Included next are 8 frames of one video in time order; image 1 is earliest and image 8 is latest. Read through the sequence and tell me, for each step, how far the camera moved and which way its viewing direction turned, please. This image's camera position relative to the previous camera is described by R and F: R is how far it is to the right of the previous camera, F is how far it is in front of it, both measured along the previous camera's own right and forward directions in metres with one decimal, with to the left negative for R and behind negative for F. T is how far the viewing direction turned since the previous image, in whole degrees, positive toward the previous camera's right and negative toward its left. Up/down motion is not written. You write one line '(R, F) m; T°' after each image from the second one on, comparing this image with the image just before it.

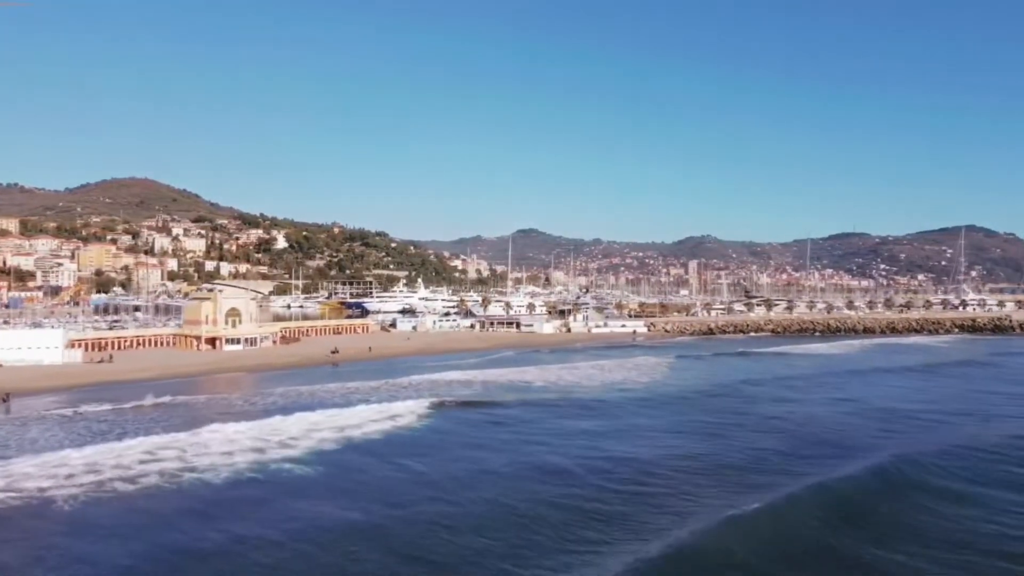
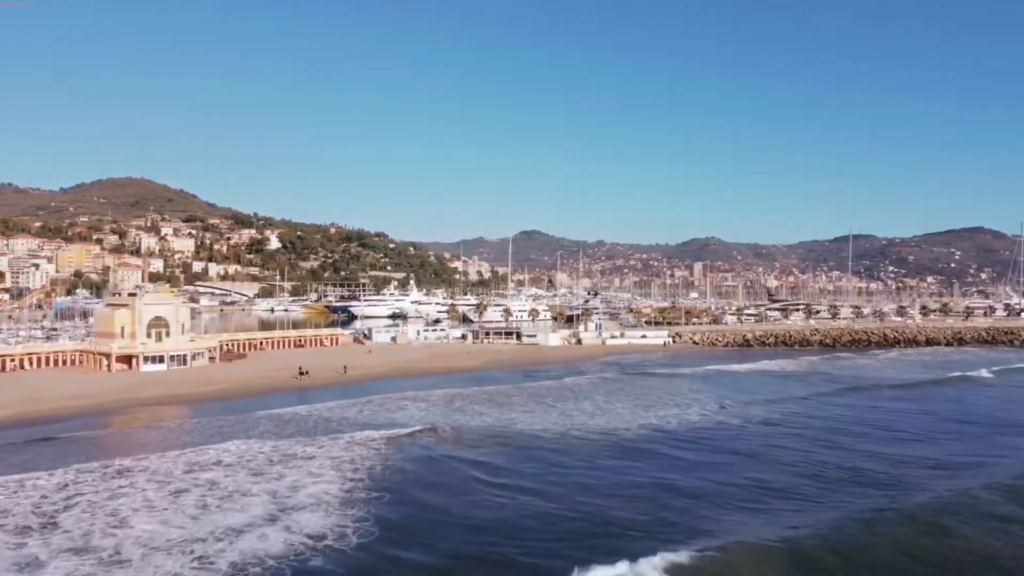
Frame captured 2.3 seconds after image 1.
(+0.2, +9.8) m; 0°
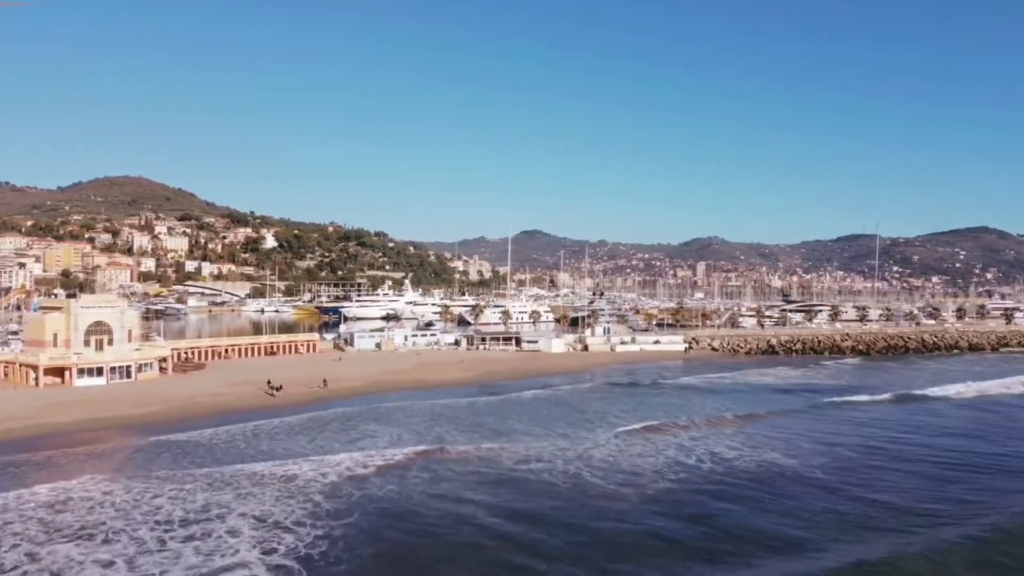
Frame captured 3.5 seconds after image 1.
(+0.2, +5.2) m; 0°
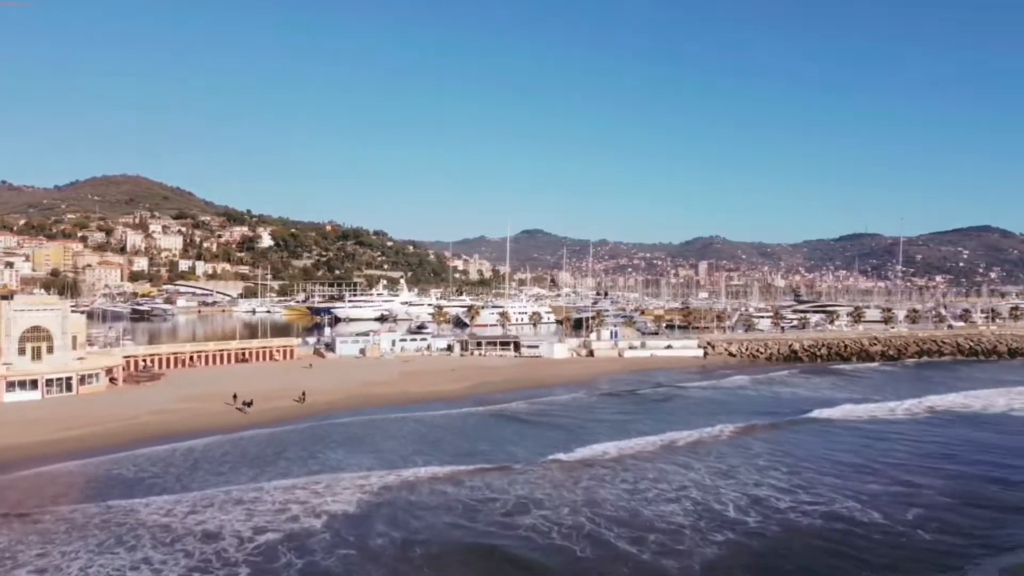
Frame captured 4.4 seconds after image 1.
(+0.1, +4.1) m; 0°
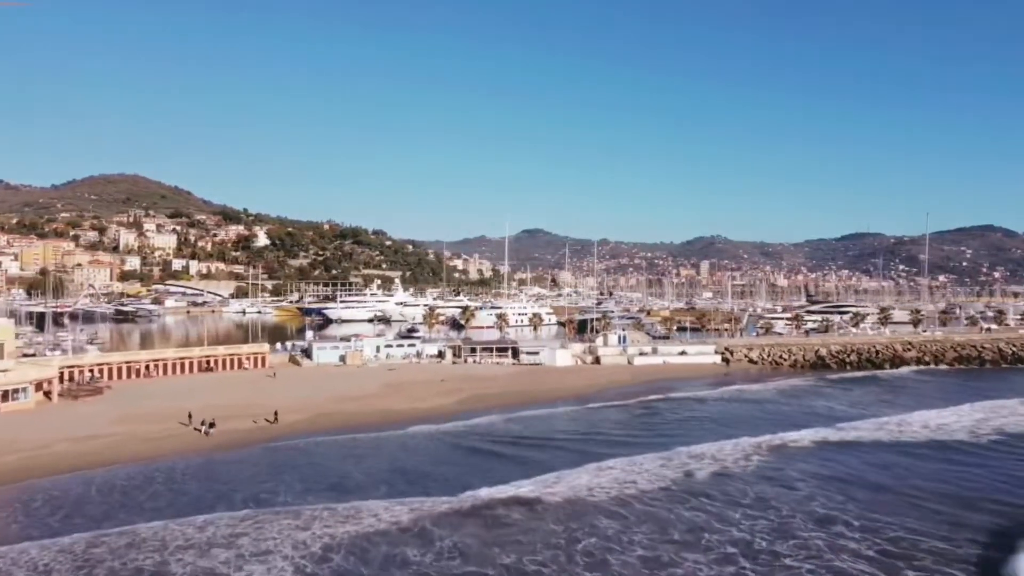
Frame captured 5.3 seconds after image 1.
(+0.1, +4.1) m; 0°
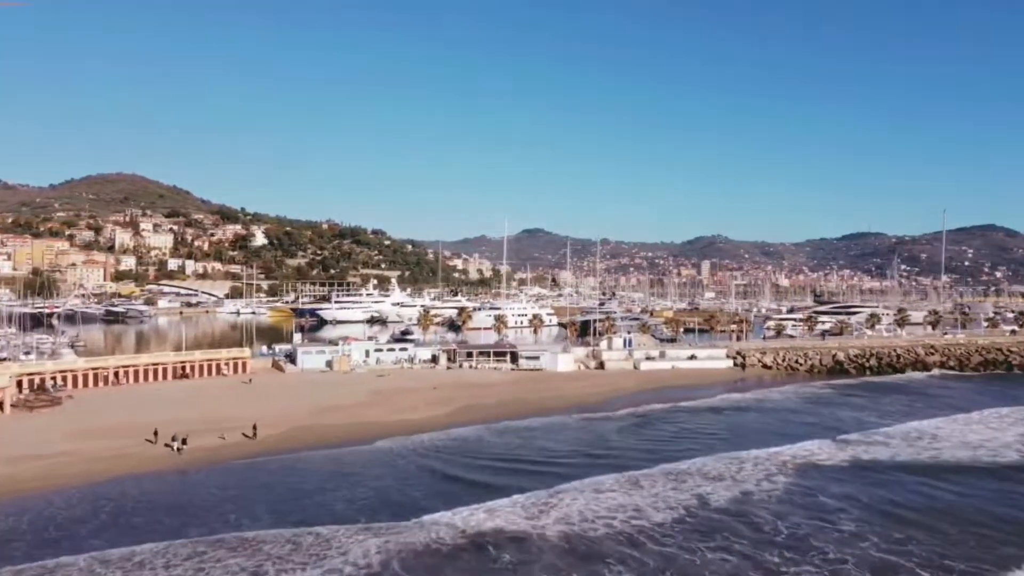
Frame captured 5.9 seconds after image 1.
(+0.1, +2.3) m; 0°
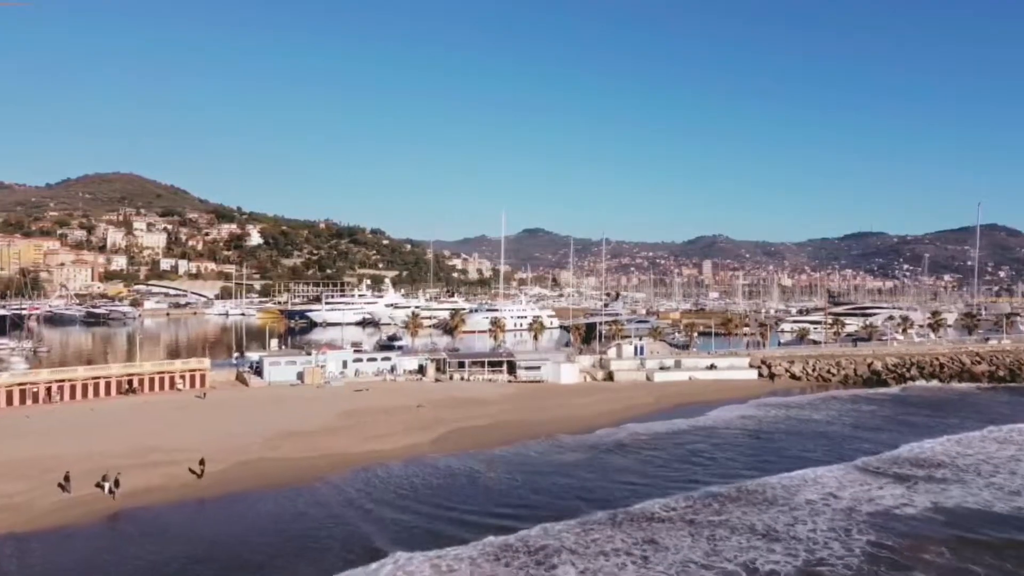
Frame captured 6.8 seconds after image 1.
(+0.1, +4.1) m; 0°
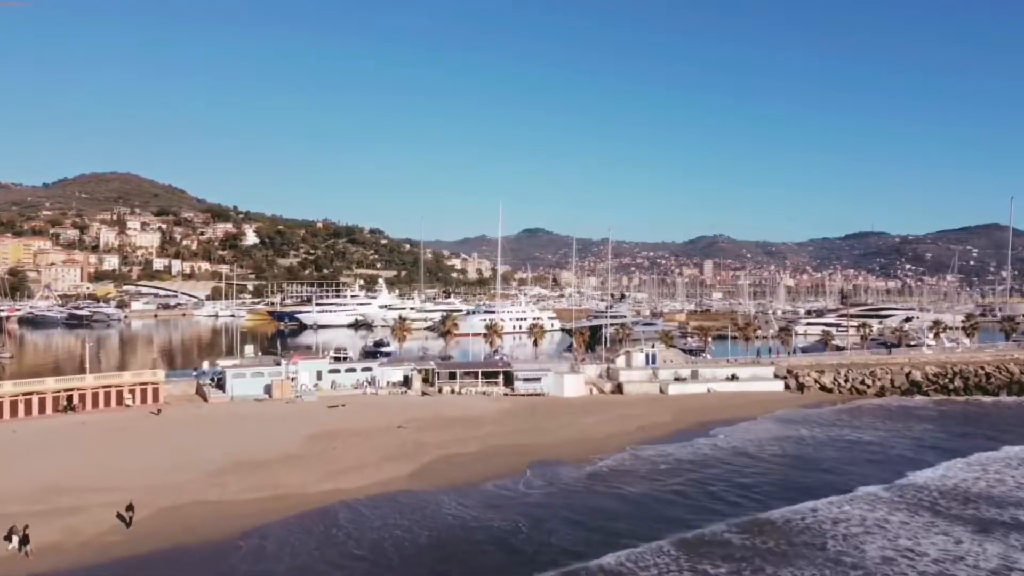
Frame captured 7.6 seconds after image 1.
(+0.1, +3.5) m; 0°
